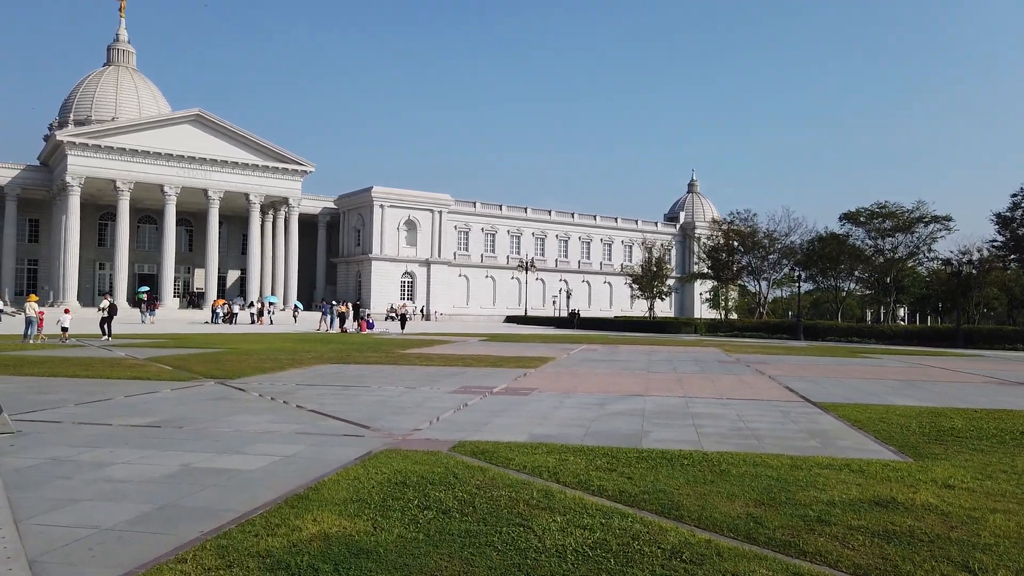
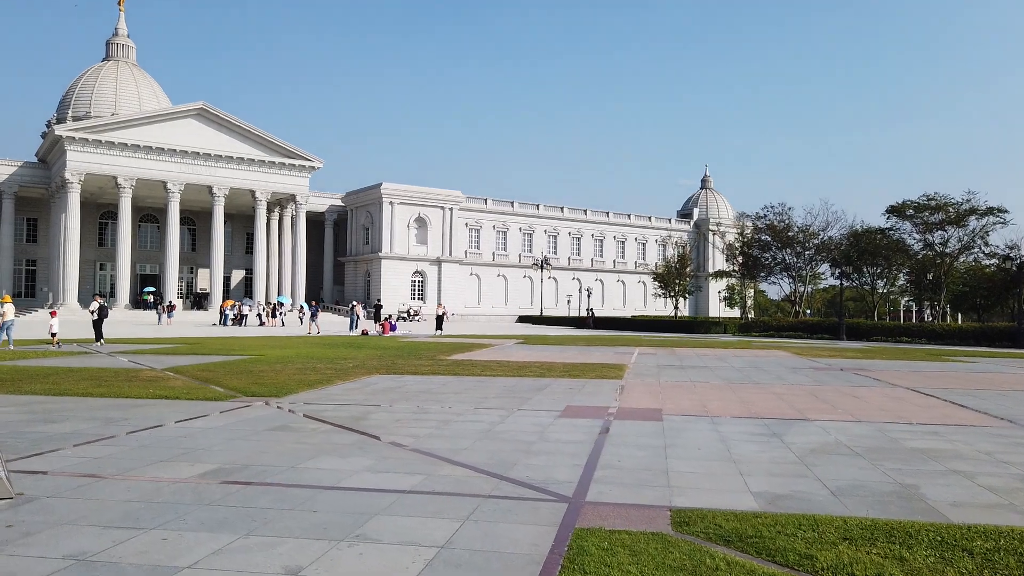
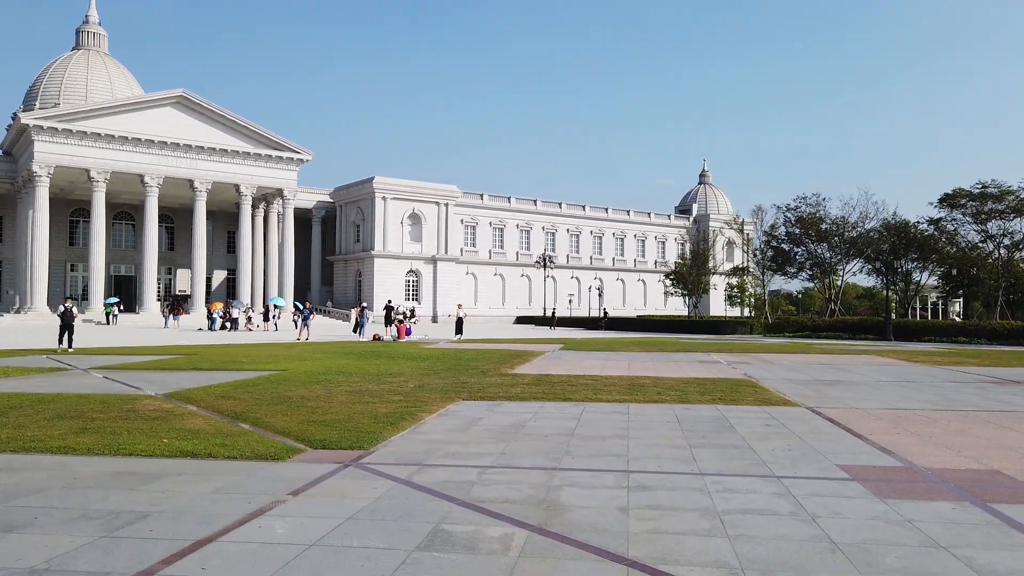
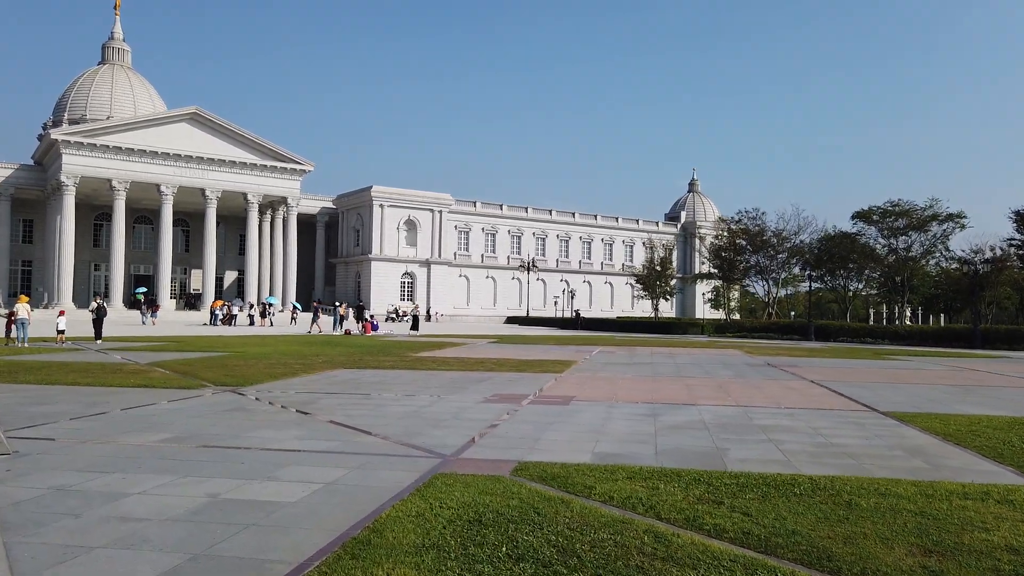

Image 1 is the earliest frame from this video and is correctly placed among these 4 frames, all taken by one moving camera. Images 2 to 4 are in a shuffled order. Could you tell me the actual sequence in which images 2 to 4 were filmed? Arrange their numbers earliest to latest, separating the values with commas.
4, 2, 3
